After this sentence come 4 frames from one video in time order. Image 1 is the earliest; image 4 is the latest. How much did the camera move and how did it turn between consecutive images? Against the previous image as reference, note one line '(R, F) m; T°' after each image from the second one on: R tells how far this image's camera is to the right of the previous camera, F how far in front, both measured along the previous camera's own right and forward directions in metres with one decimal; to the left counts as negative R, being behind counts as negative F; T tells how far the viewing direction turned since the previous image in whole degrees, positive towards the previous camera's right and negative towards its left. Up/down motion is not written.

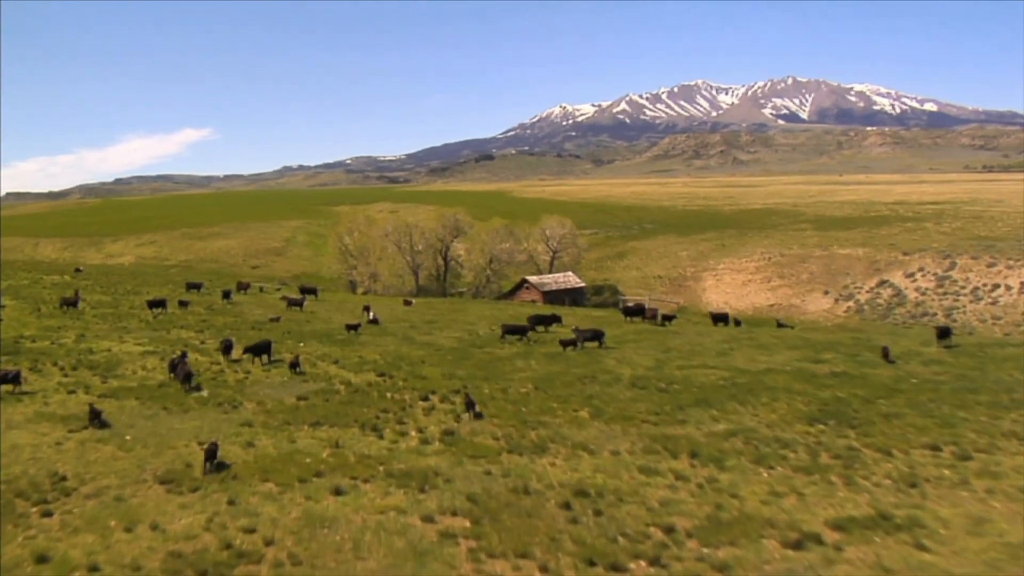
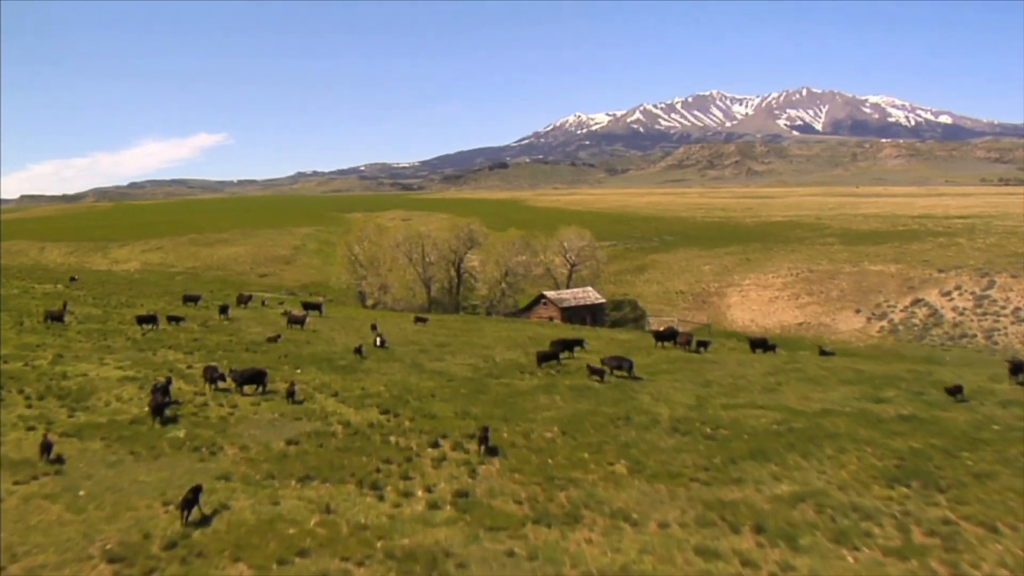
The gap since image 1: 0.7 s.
(-0.3, +3.5) m; -1°
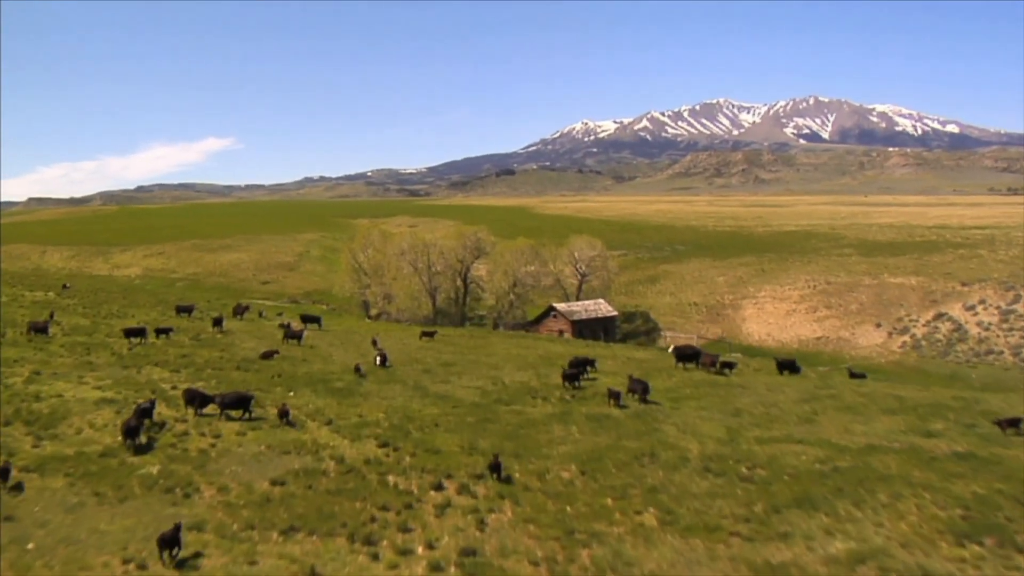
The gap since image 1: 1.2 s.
(-0.2, +2.5) m; 0°
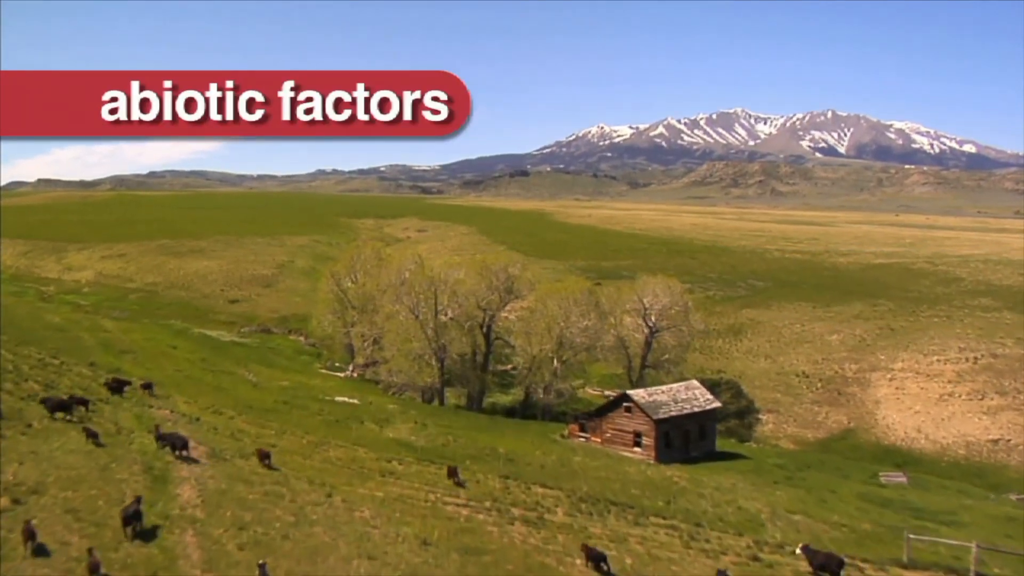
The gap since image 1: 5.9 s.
(-1.8, +22.0) m; 0°
